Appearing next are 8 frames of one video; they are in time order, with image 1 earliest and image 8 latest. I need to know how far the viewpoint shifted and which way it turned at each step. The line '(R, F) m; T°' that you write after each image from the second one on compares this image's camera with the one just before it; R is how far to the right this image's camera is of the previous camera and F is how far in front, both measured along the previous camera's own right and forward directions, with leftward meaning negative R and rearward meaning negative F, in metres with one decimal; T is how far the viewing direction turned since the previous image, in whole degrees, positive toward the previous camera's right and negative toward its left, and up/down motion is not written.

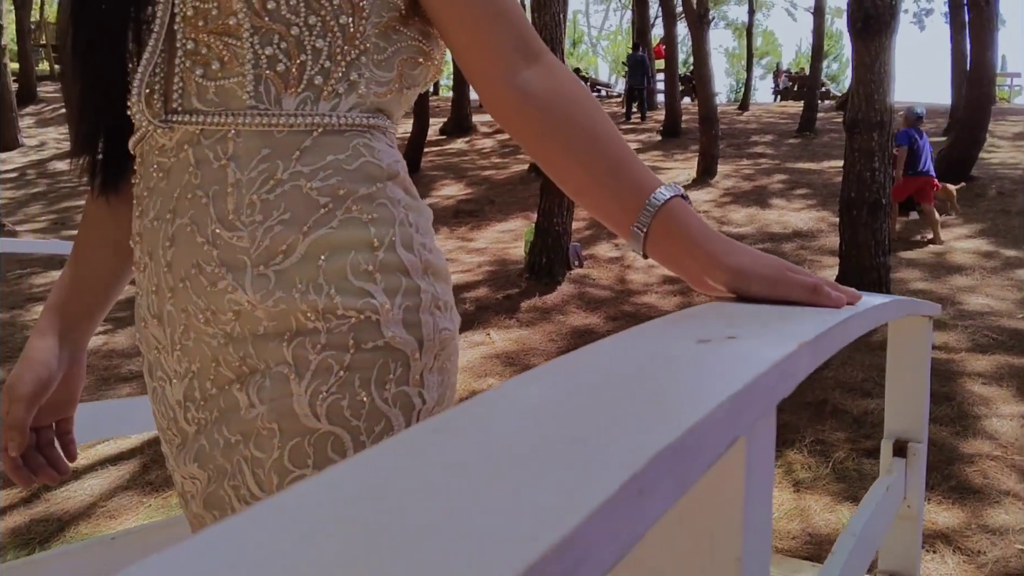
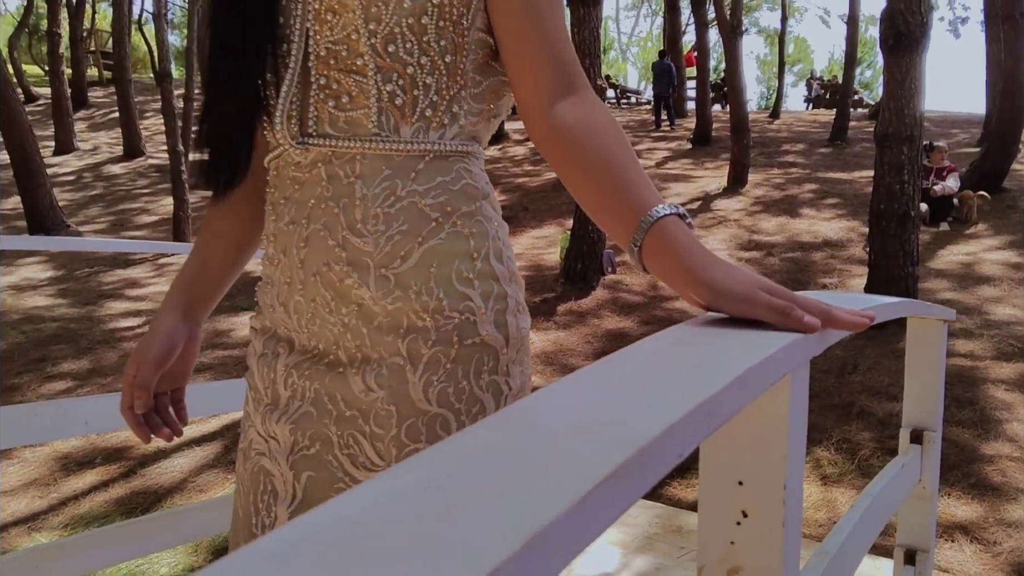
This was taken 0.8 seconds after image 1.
(-0.1, -0.3) m; -2°
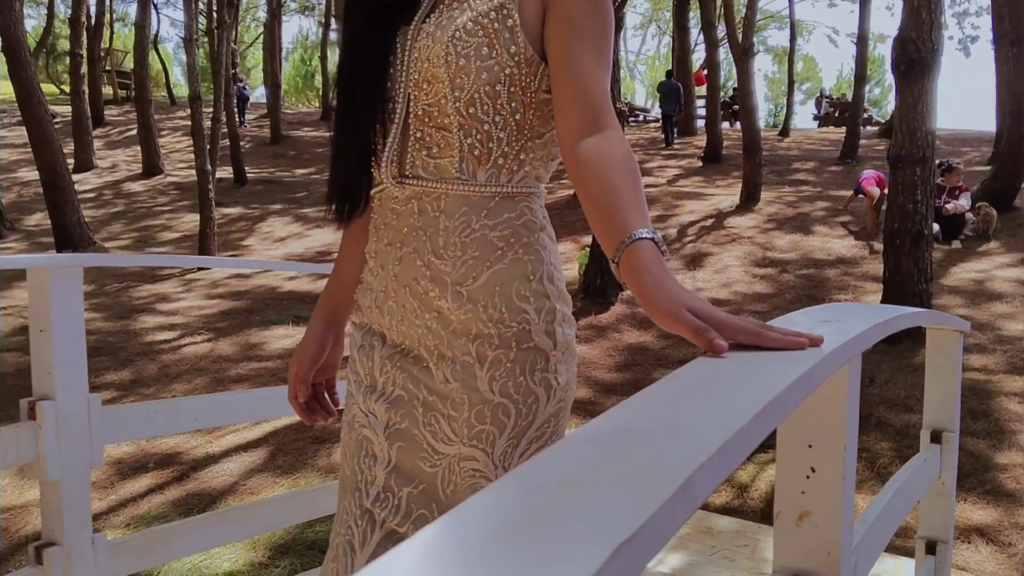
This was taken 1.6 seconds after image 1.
(-0.2, -0.2) m; 0°
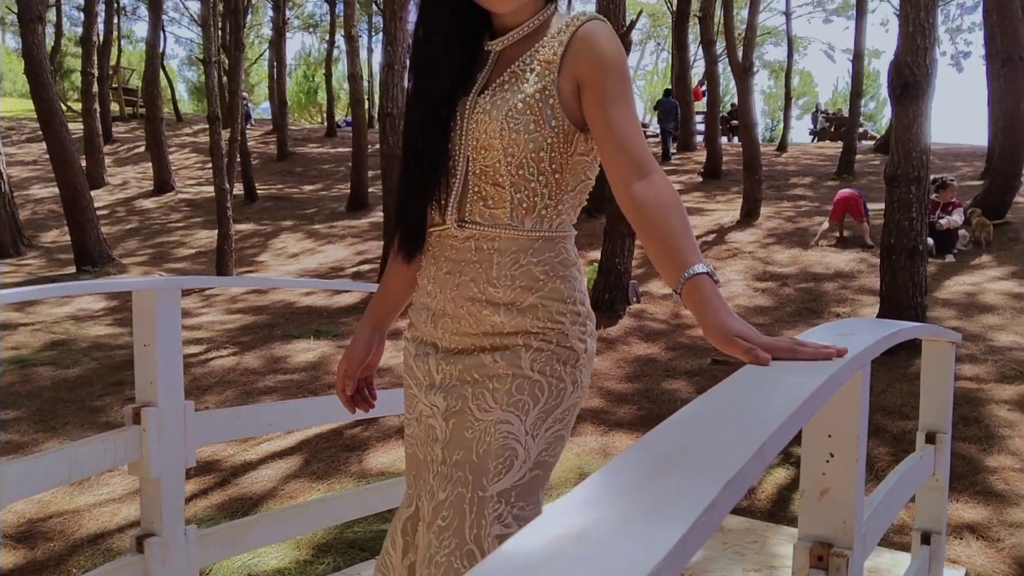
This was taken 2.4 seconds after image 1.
(-0.1, -0.3) m; 0°
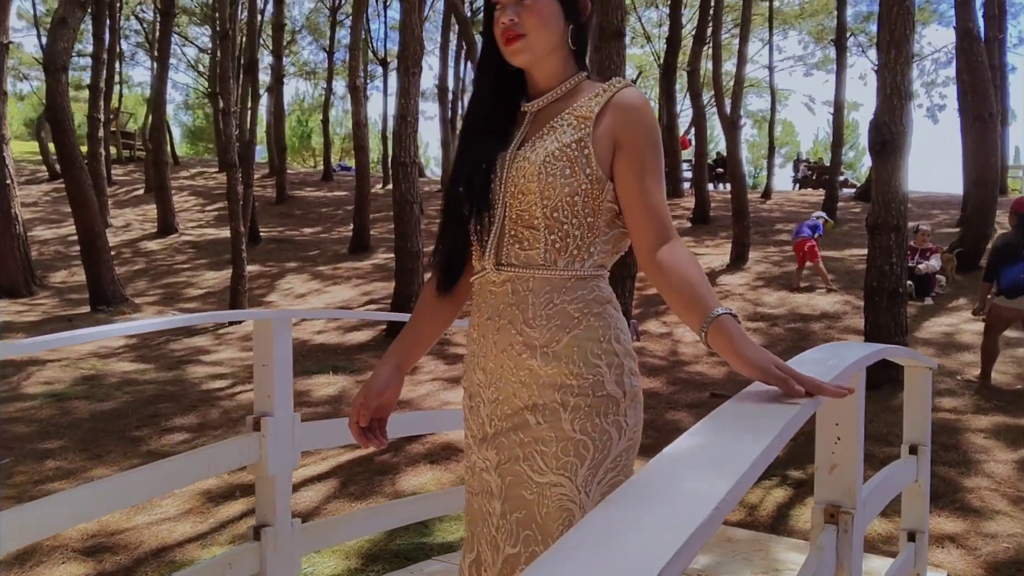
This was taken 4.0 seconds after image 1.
(-0.2, -0.5) m; +1°
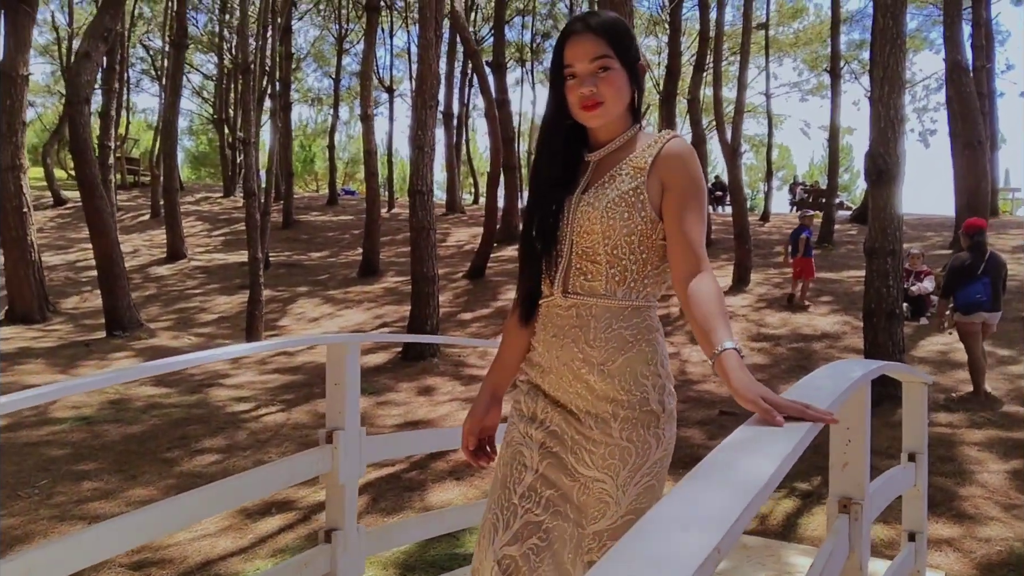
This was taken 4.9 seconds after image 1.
(-0.2, -0.3) m; 0°
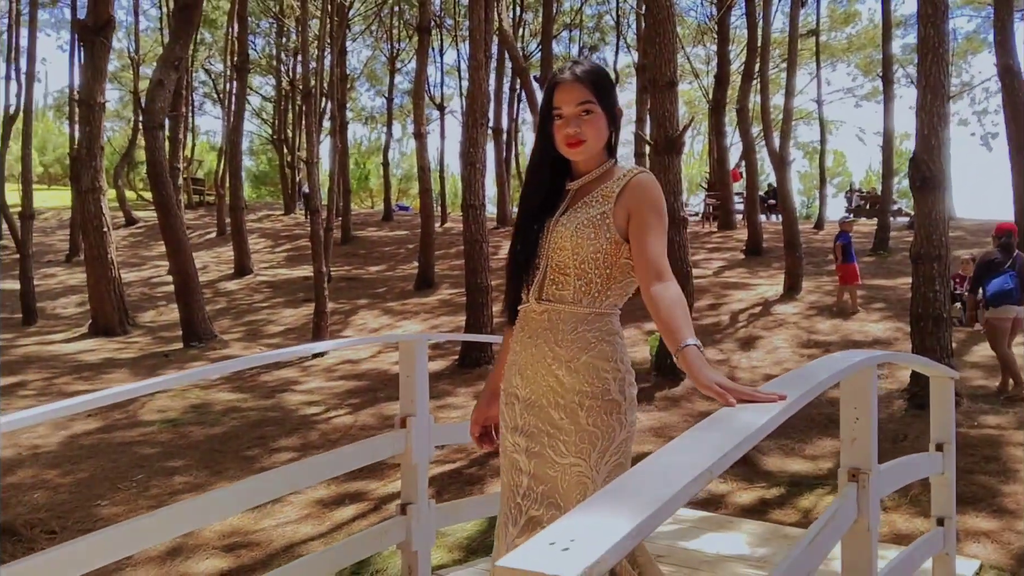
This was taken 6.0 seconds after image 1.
(0.0, -0.4) m; -4°
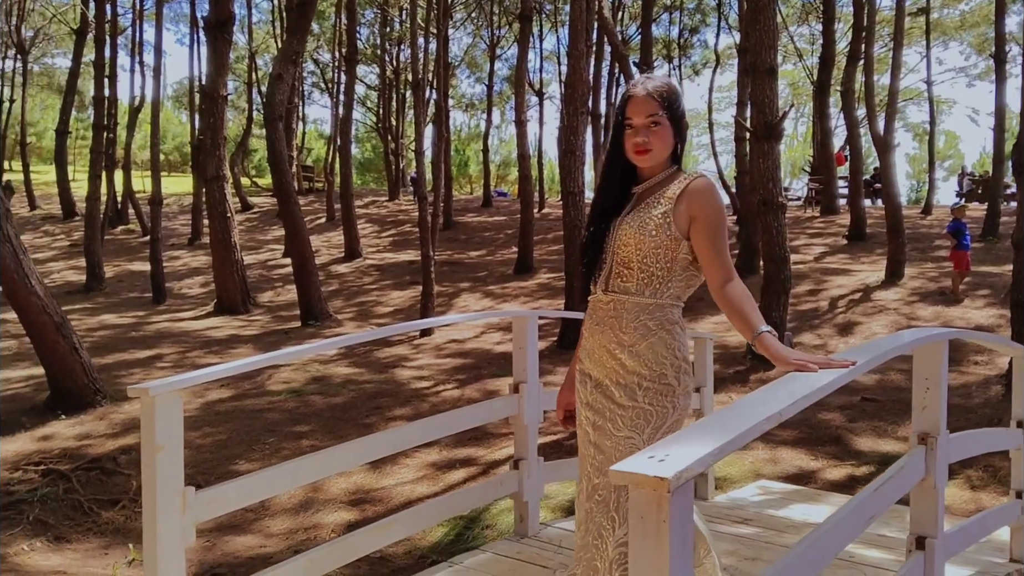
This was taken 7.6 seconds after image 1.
(0.0, -0.5) m; -7°
